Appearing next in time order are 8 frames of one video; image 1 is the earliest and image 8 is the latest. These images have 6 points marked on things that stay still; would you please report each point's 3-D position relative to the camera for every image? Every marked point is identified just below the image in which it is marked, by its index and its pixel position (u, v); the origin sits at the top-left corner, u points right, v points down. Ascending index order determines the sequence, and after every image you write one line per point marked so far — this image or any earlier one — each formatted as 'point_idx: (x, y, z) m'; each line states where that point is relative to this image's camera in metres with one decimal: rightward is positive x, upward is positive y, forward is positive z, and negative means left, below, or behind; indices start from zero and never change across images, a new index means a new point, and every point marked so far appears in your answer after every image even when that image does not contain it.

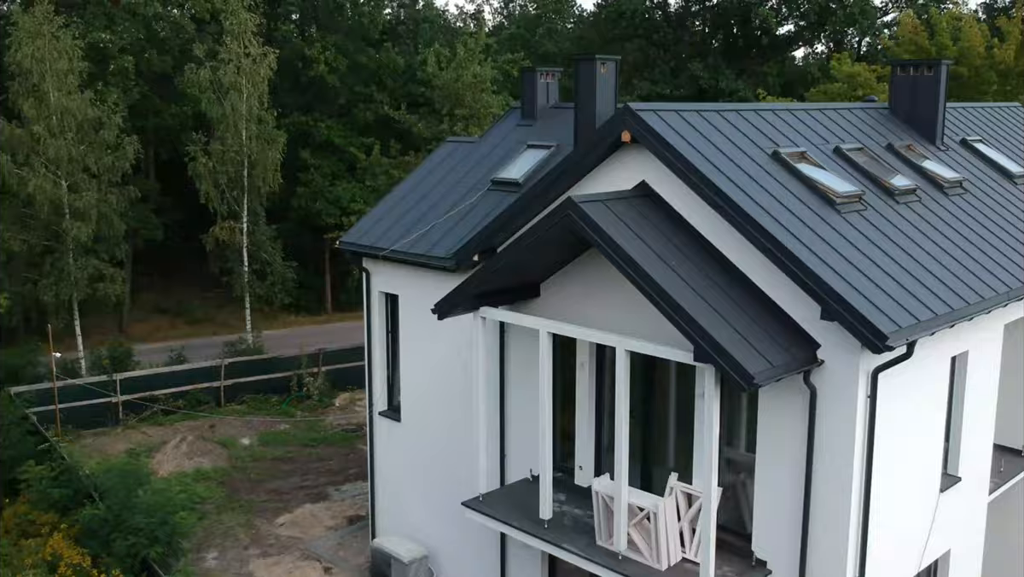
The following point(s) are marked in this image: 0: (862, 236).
0: (+3.2, +0.5, +8.0) m
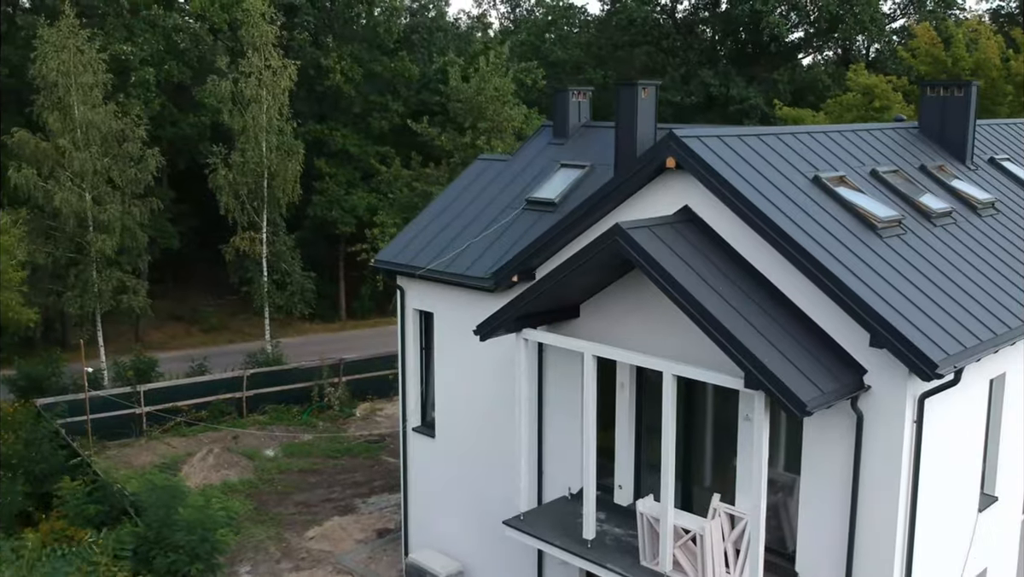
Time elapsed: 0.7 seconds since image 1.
0: (+3.7, +0.2, +8.1) m
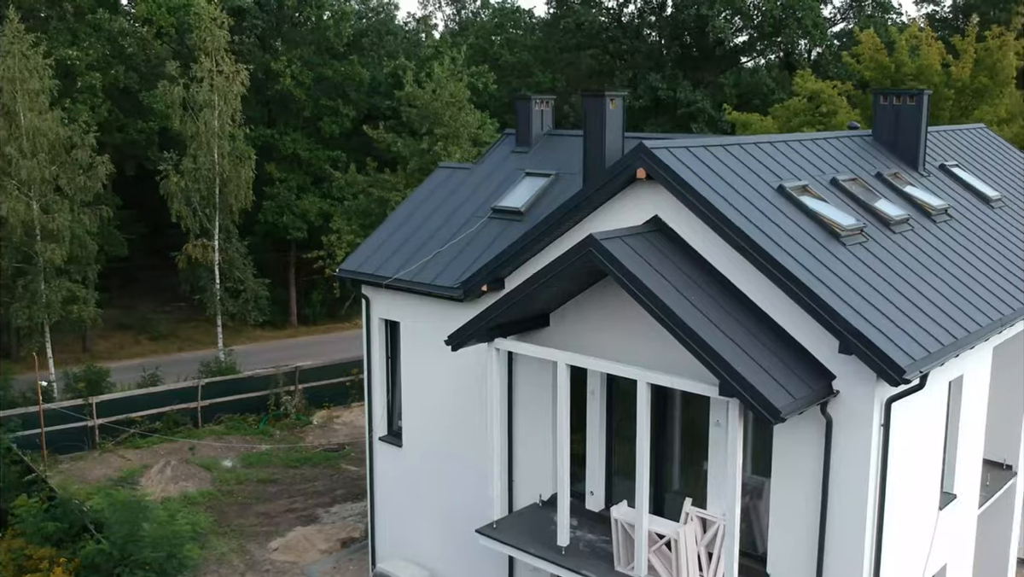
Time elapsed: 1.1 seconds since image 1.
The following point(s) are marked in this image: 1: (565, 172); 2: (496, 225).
0: (+3.4, +0.2, +8.4) m
1: (+0.7, +1.5, +11.5) m
2: (-0.2, +0.8, +11.0) m
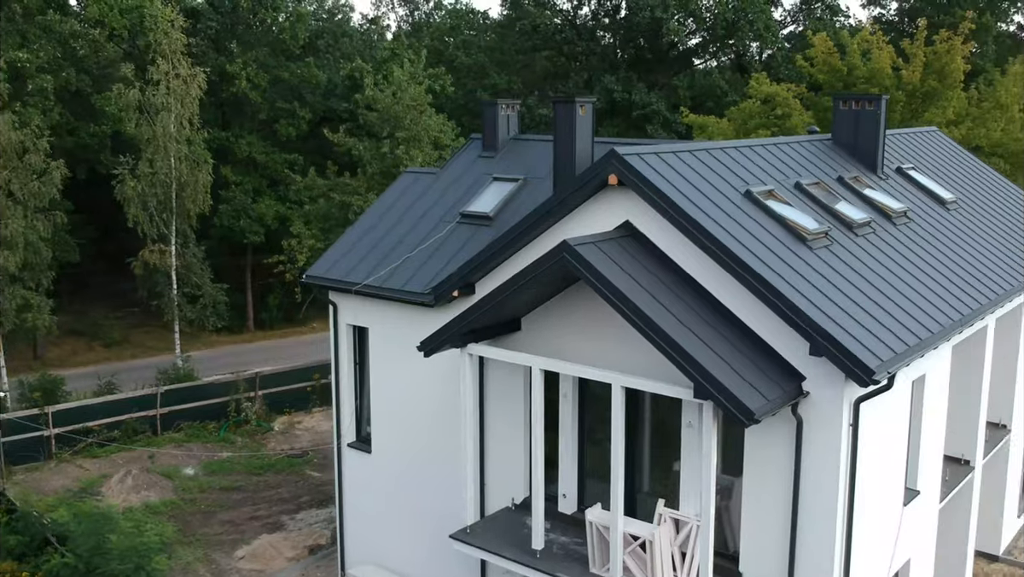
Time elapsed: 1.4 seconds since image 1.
0: (+3.2, +0.2, +8.6) m
1: (+0.3, +1.5, +11.5) m
2: (-0.6, +0.7, +11.0) m
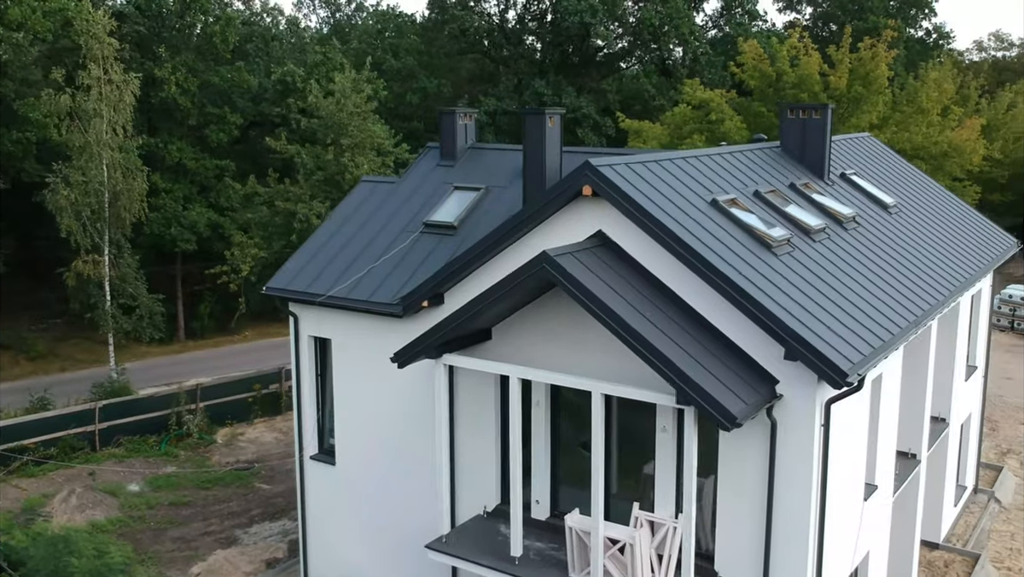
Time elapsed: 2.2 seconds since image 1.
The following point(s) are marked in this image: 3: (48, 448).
0: (+2.9, +0.1, +8.9) m
1: (-0.2, +1.4, +11.6) m
2: (-1.0, +0.6, +11.0) m
3: (-9.8, -3.4, +18.5) m
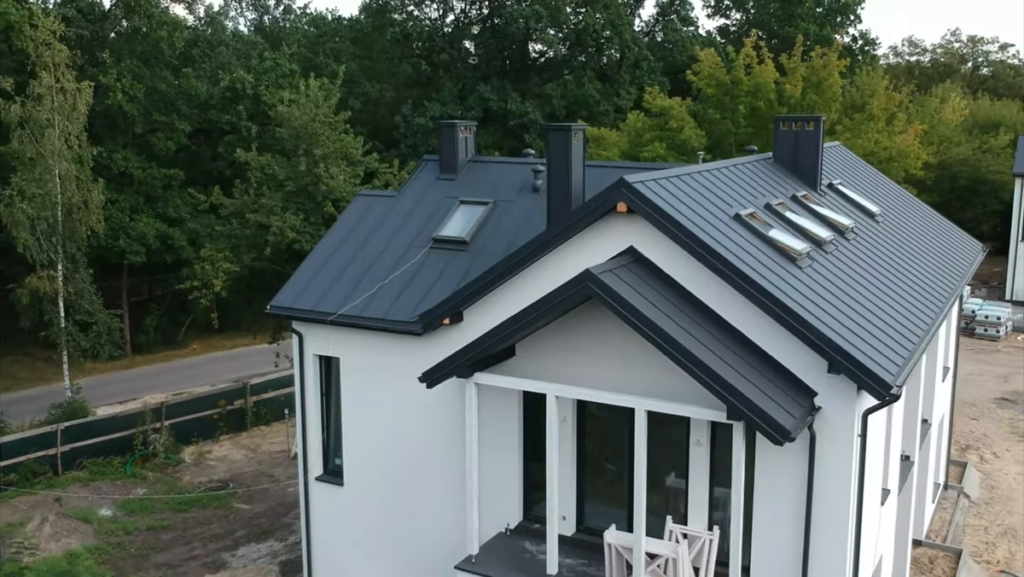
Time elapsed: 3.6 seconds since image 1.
0: (+3.2, 0.0, +9.1) m
1: (-0.2, +1.2, +11.5) m
2: (-0.9, +0.4, +10.9) m
3: (-10.1, -3.8, +17.6) m
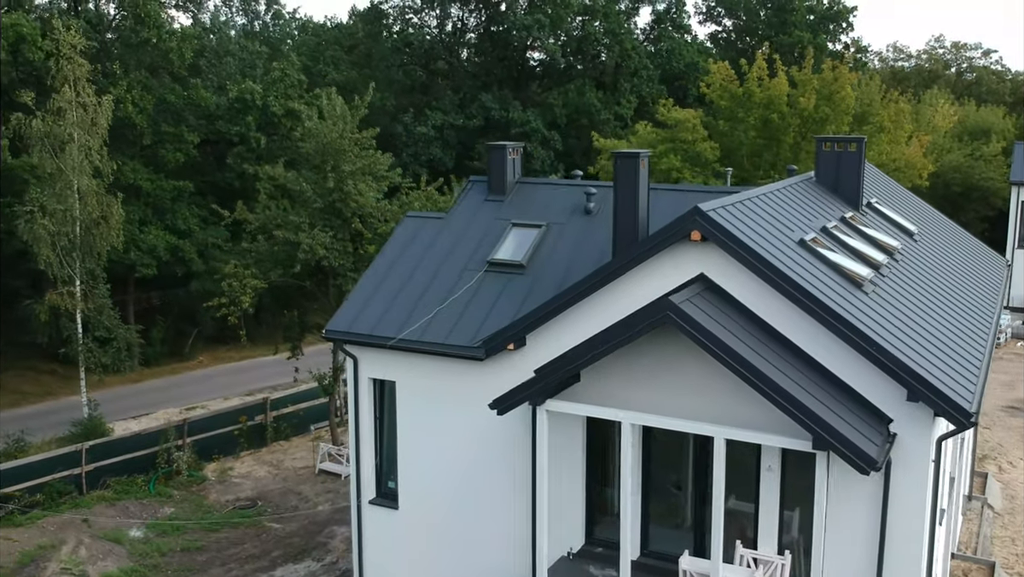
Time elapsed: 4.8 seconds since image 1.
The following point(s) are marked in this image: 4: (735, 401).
0: (+4.0, -0.3, +9.2) m
1: (+0.5, +0.9, +11.6) m
2: (-0.2, +0.1, +10.9) m
3: (-9.5, -4.1, +17.4) m
4: (+2.2, -1.1, +8.7) m
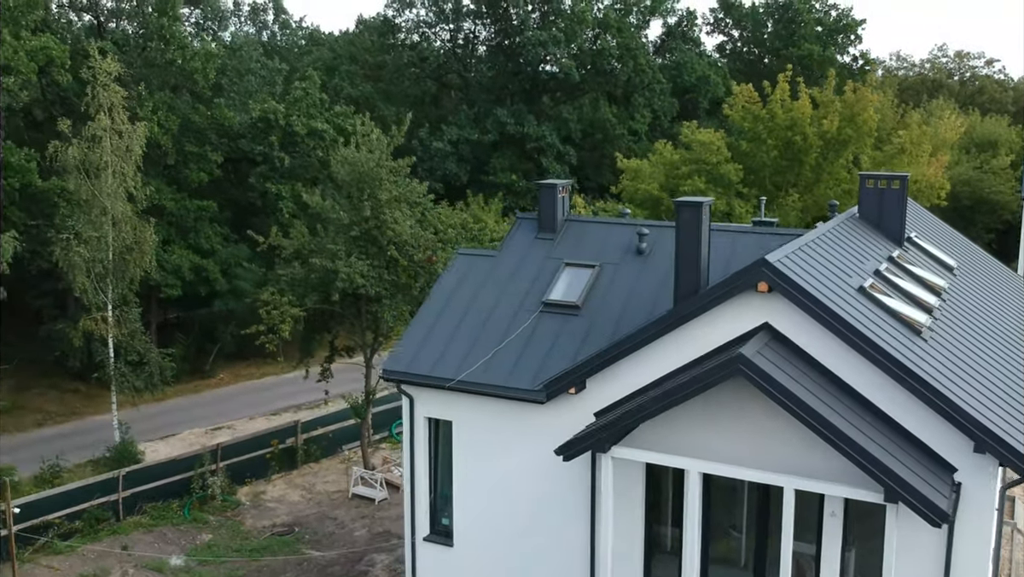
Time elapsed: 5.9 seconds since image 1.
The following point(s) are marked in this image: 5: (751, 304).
0: (+4.7, -0.8, +9.3) m
1: (+1.2, +0.4, +11.7) m
2: (+0.5, -0.4, +11.1) m
3: (-8.8, -4.7, +17.6) m
4: (+2.9, -1.6, +8.8) m
5: (+2.4, -0.2, +9.2) m
